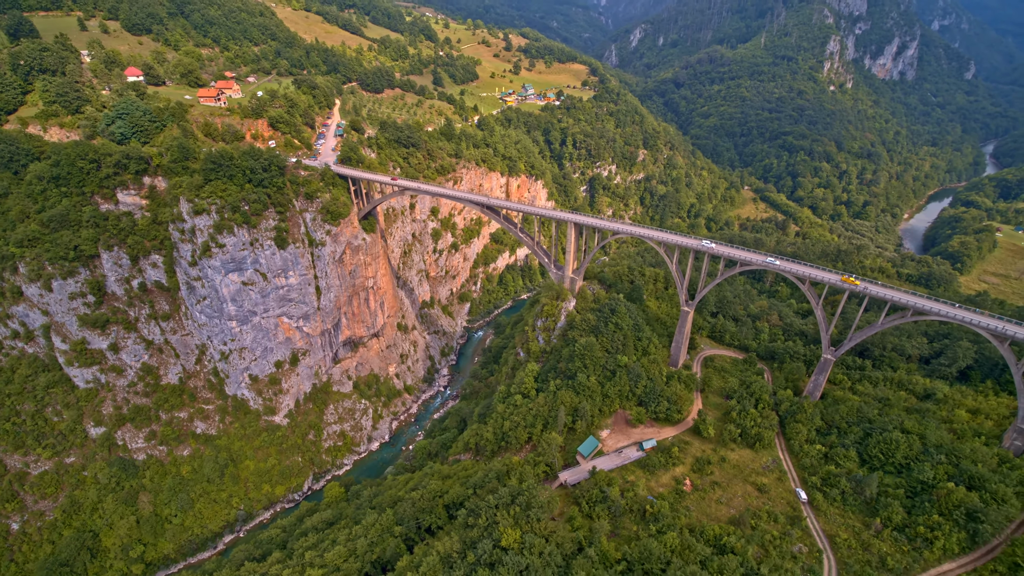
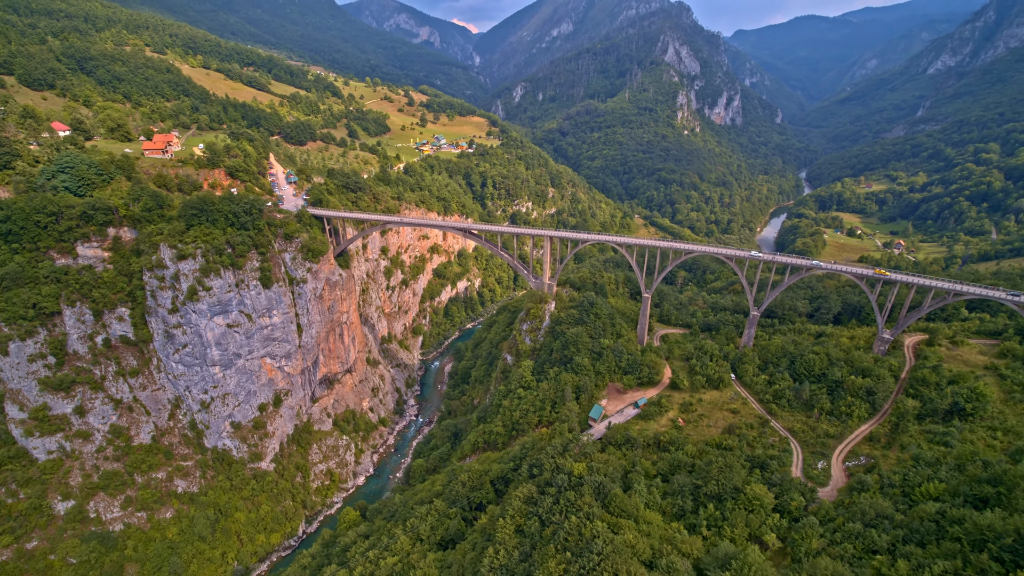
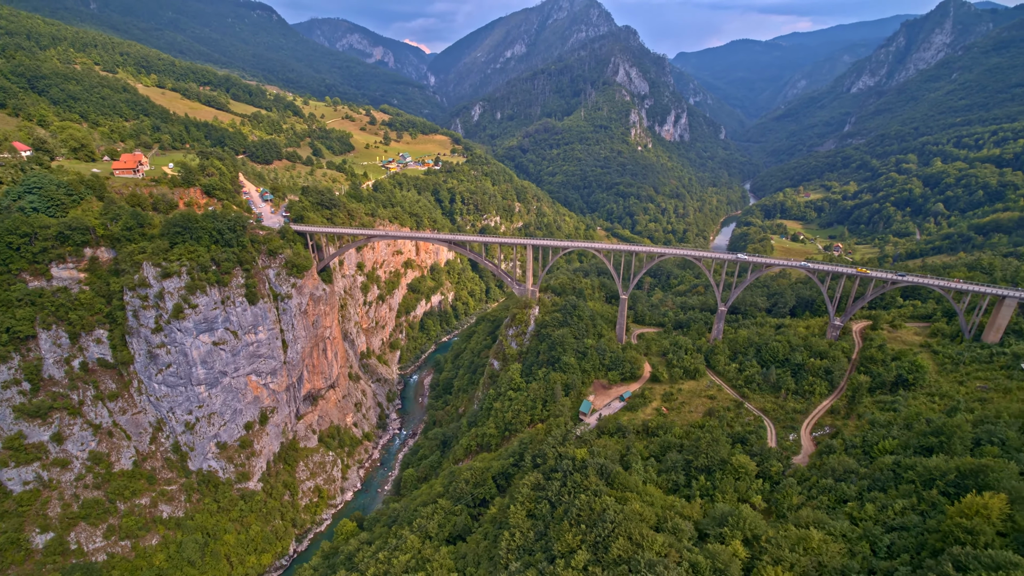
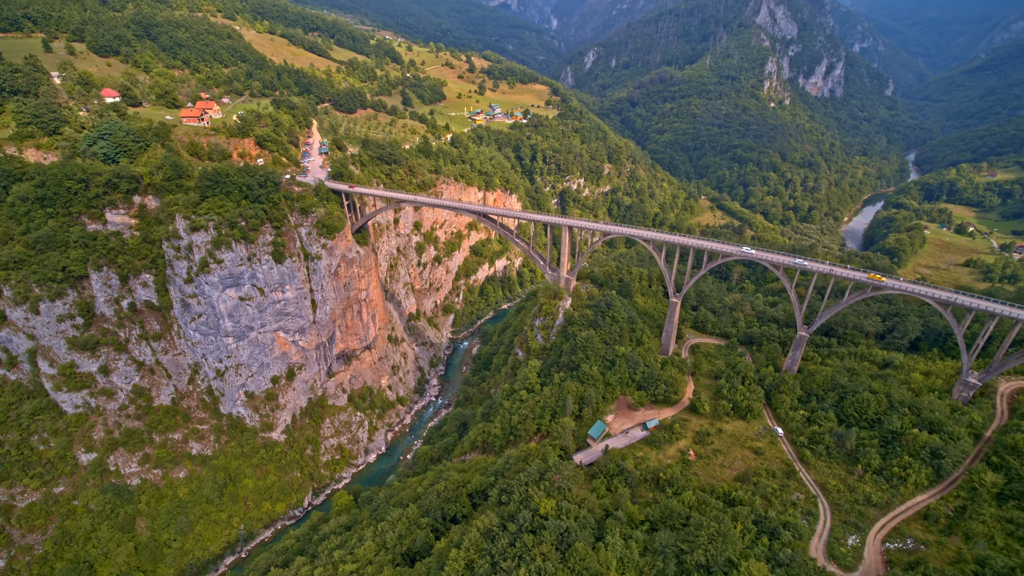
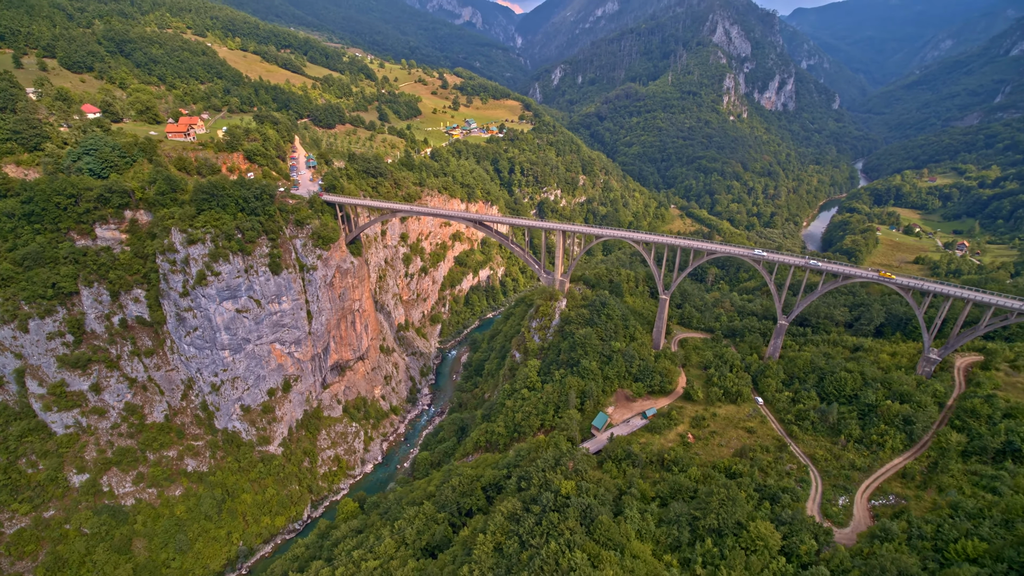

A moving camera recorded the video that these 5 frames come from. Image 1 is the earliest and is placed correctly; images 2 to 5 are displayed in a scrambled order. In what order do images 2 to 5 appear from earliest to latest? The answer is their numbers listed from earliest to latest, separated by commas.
4, 5, 2, 3
